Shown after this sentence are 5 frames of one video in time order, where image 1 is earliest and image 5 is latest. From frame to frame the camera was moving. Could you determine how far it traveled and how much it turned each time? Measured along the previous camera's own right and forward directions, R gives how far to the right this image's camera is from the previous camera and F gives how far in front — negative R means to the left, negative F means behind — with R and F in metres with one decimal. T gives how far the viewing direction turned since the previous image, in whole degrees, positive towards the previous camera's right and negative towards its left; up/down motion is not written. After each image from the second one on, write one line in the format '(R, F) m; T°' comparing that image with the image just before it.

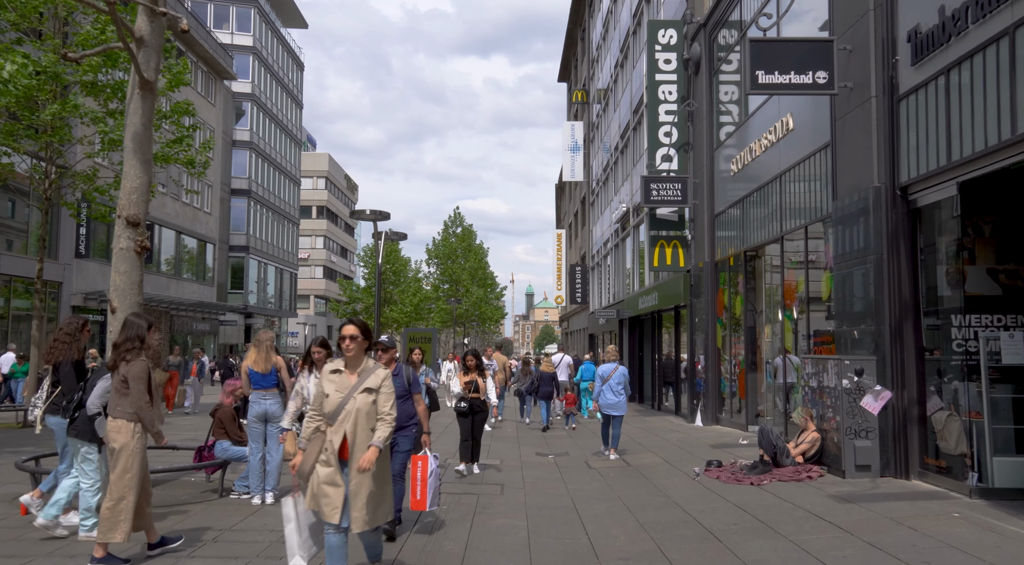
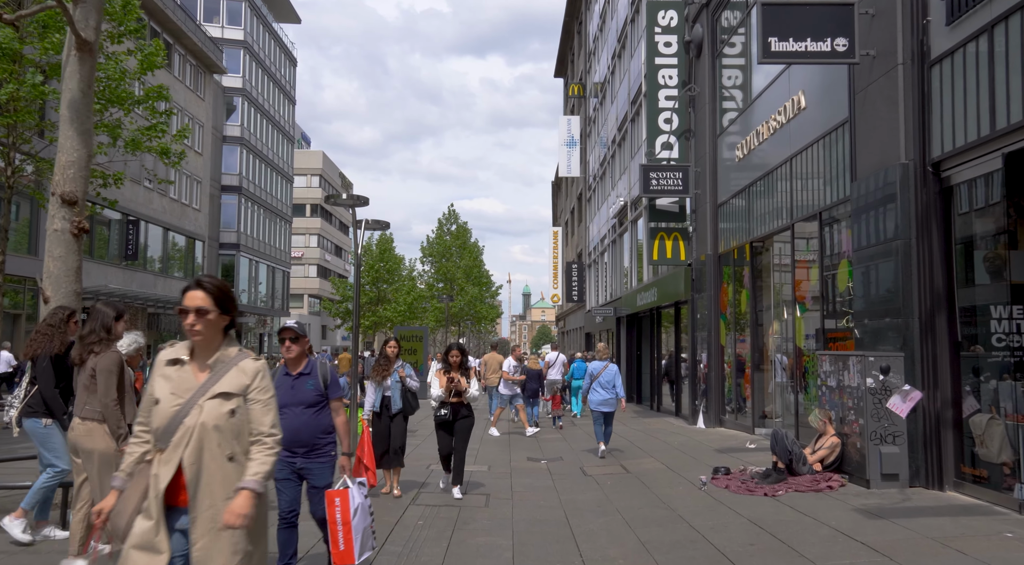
(+0.1, +1.0) m; 0°
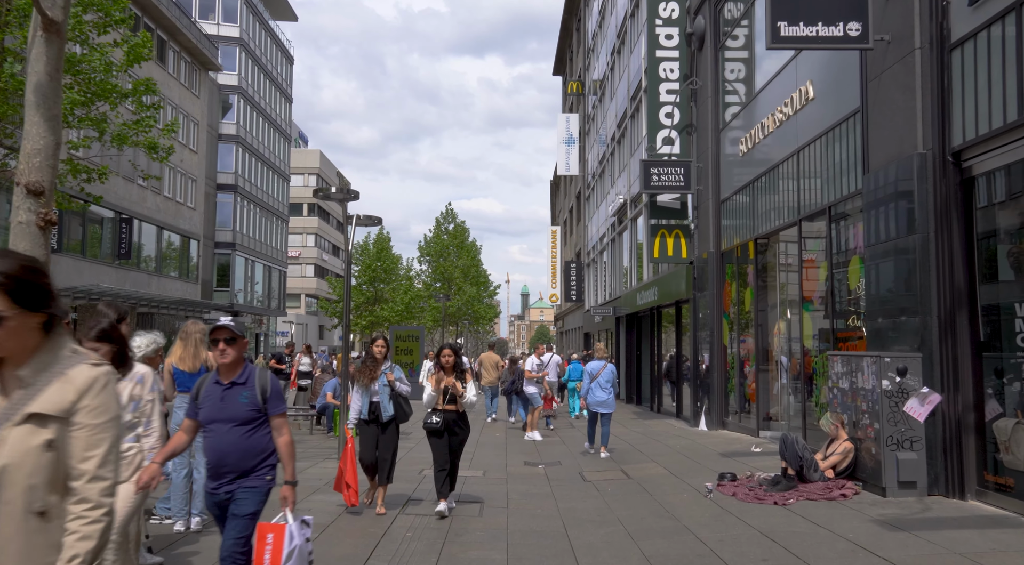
(0.0, +0.5) m; 0°
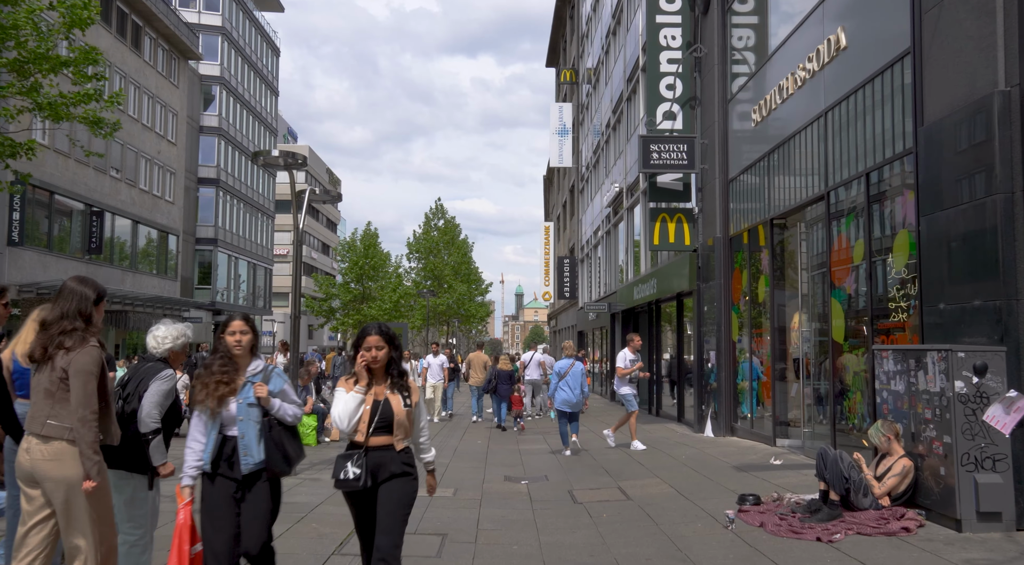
(+0.2, +1.8) m; 0°
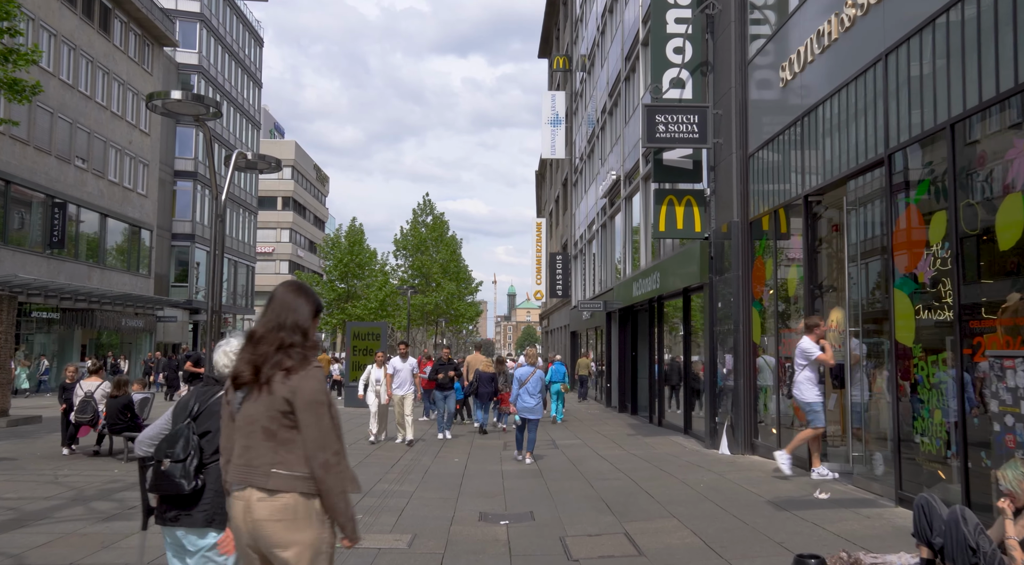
(+0.2, +2.2) m; +1°
